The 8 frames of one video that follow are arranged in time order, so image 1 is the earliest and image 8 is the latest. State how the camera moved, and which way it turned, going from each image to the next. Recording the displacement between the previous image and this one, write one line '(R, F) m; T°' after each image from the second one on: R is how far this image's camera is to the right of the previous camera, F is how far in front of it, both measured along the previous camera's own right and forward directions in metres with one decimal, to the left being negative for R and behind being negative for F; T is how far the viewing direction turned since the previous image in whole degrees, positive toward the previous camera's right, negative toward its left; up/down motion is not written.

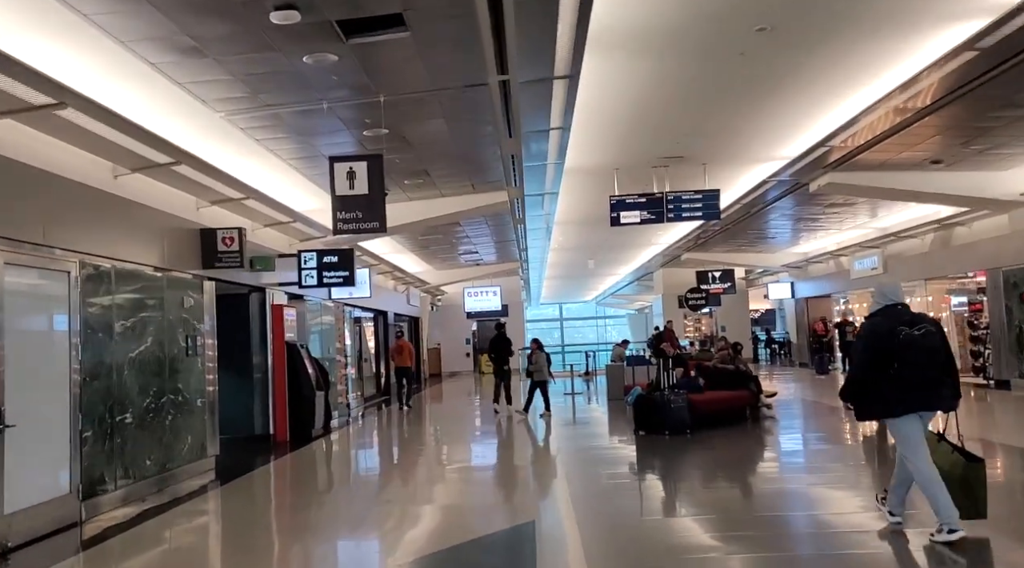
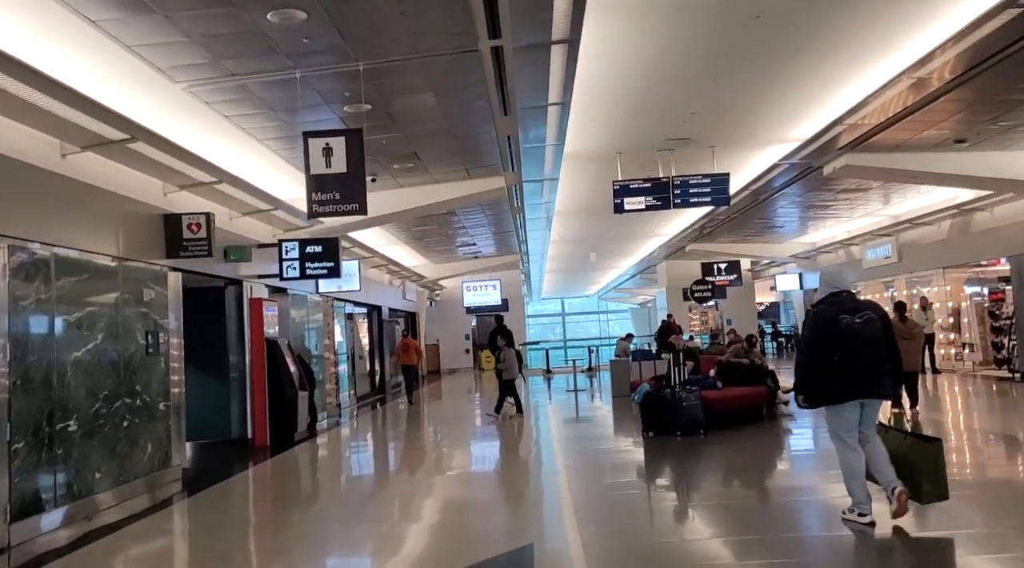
(0.0, +0.6) m; 0°
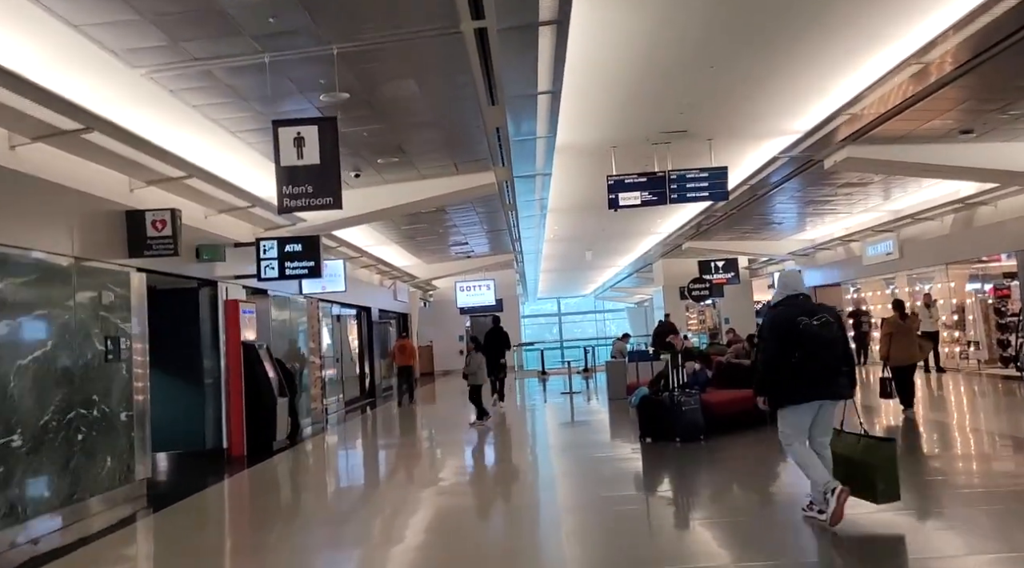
(+0.1, +0.4) m; 0°
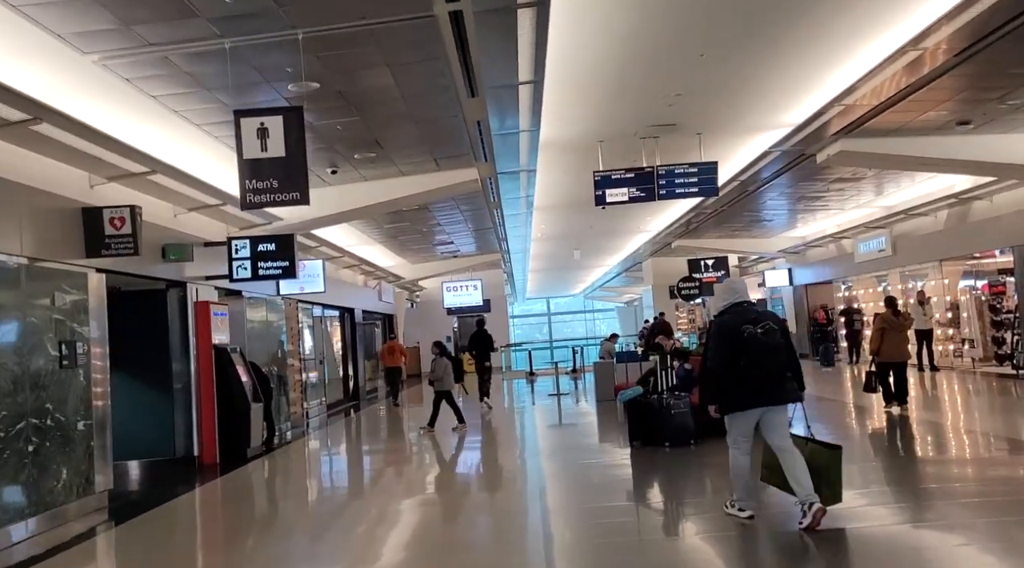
(+0.1, +0.3) m; +1°
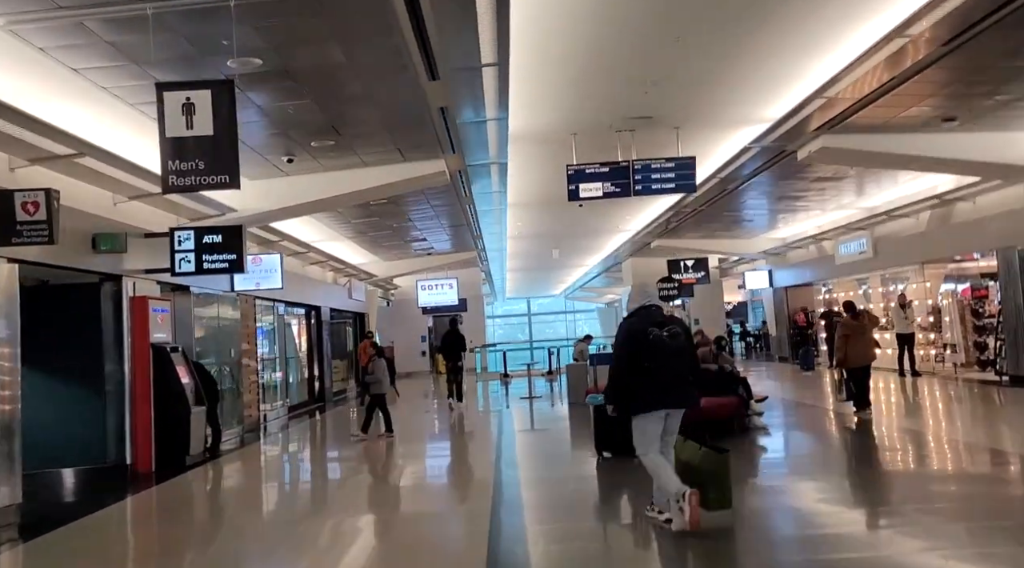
(+0.2, +0.5) m; +1°
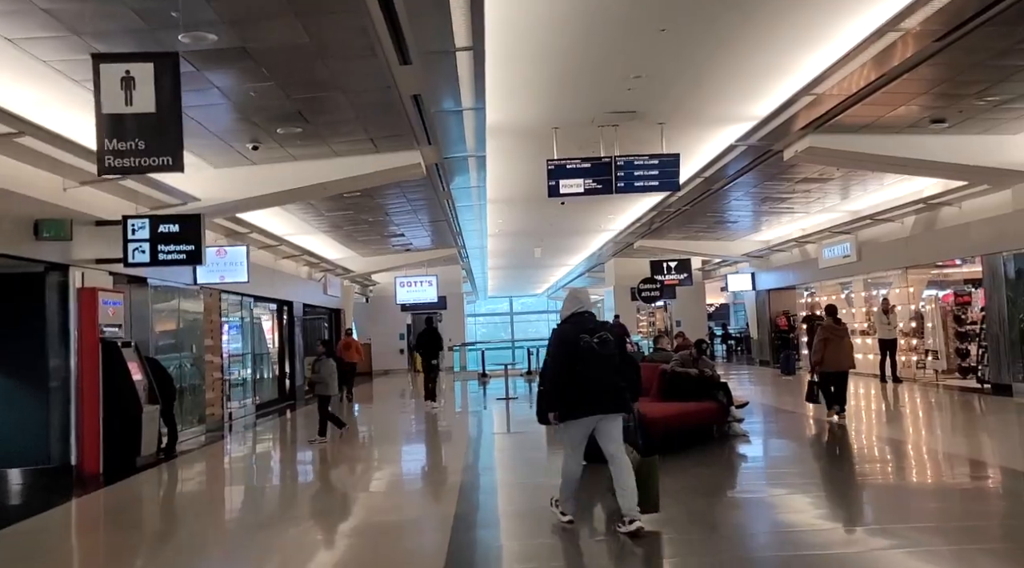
(+0.1, +0.3) m; +1°
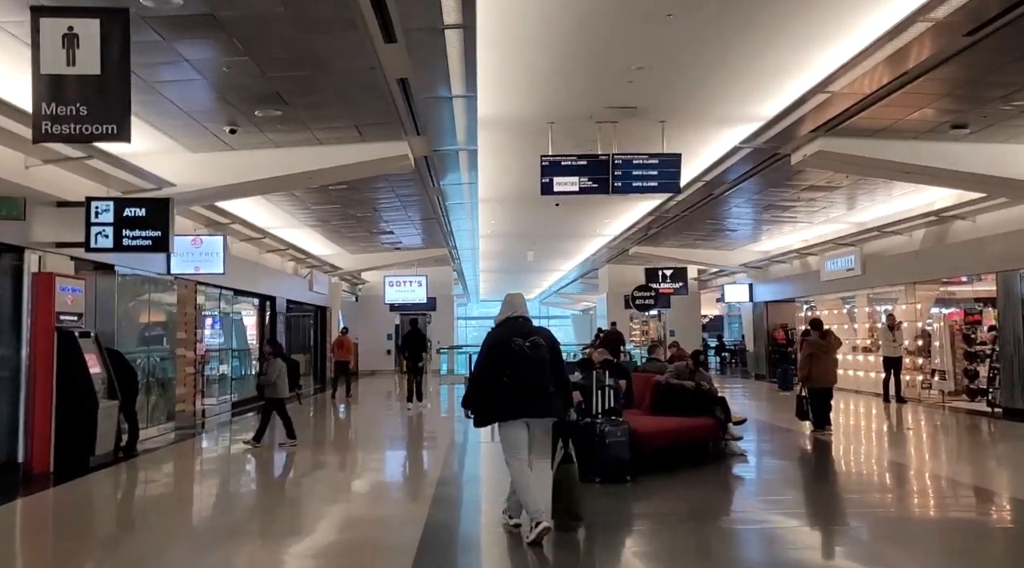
(+0.1, +0.4) m; 0°
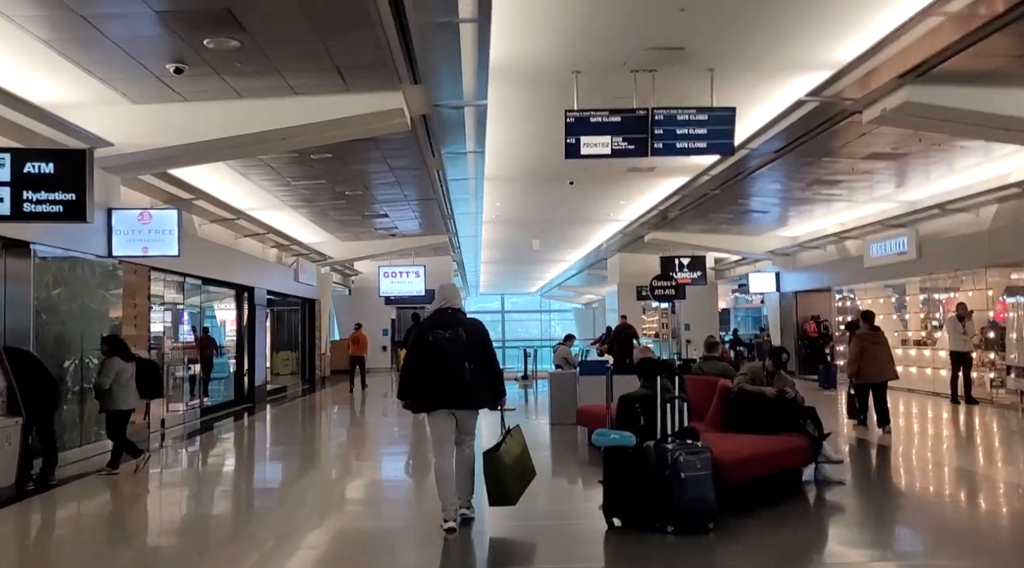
(-0.2, +1.5) m; 0°
